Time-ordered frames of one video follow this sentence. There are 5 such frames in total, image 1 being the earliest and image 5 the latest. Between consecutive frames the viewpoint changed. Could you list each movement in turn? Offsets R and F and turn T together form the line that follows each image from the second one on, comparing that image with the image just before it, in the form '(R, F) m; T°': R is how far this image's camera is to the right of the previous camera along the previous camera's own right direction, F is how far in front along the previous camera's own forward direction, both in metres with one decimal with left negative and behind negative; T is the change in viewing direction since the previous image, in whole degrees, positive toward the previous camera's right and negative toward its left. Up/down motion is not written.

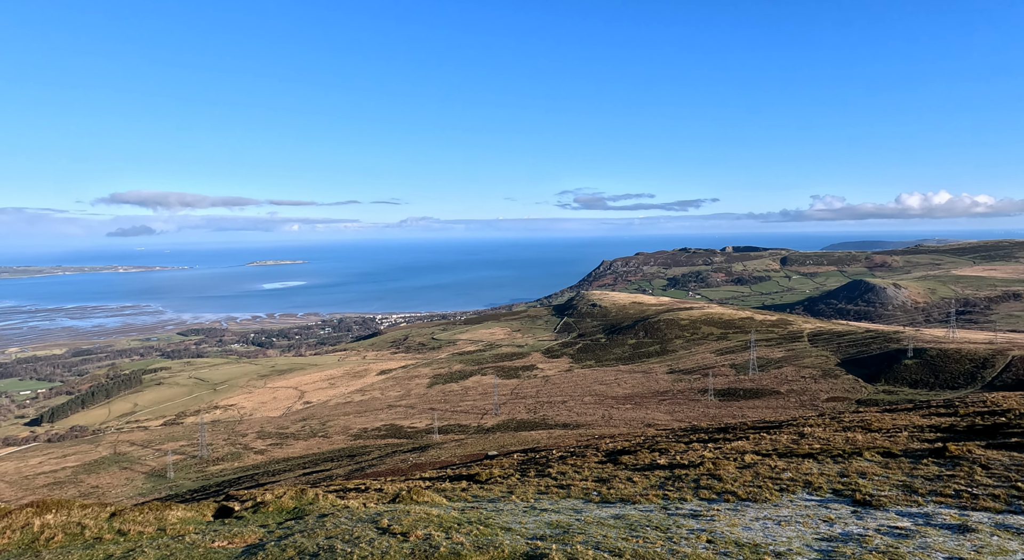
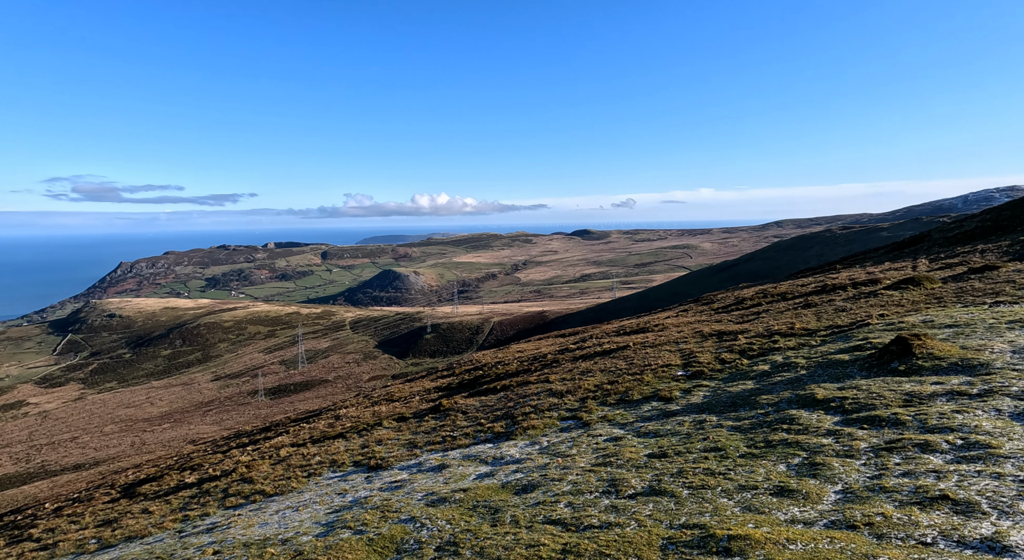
(+6.9, -4.4) m; +41°
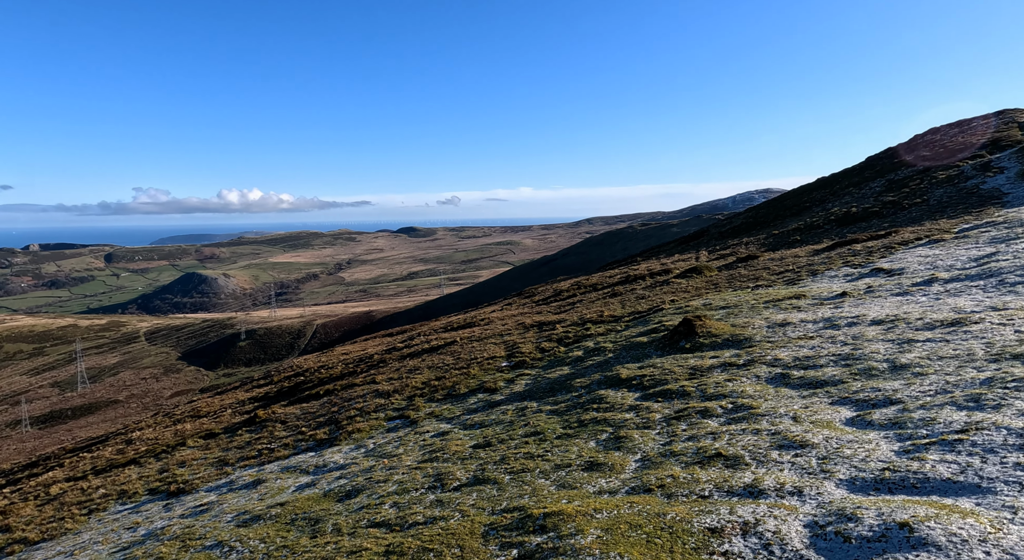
(+0.4, -0.5) m; +15°
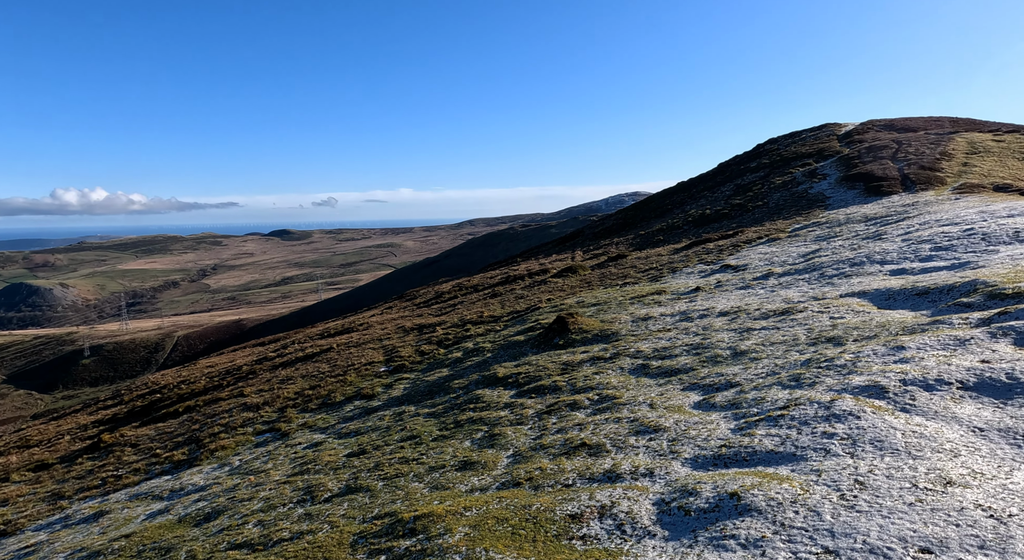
(+0.5, -0.3) m; +11°
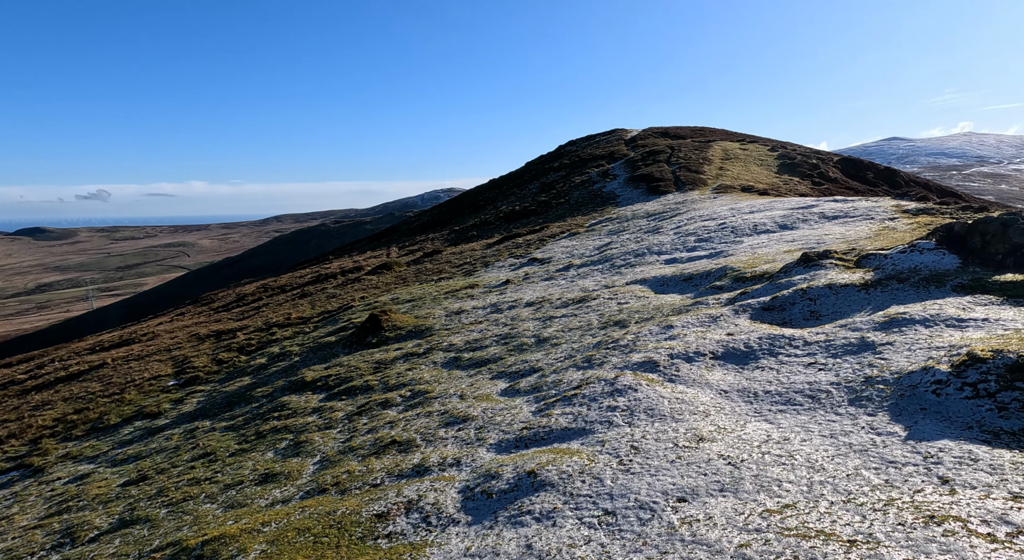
(+0.4, -0.3) m; +16°
